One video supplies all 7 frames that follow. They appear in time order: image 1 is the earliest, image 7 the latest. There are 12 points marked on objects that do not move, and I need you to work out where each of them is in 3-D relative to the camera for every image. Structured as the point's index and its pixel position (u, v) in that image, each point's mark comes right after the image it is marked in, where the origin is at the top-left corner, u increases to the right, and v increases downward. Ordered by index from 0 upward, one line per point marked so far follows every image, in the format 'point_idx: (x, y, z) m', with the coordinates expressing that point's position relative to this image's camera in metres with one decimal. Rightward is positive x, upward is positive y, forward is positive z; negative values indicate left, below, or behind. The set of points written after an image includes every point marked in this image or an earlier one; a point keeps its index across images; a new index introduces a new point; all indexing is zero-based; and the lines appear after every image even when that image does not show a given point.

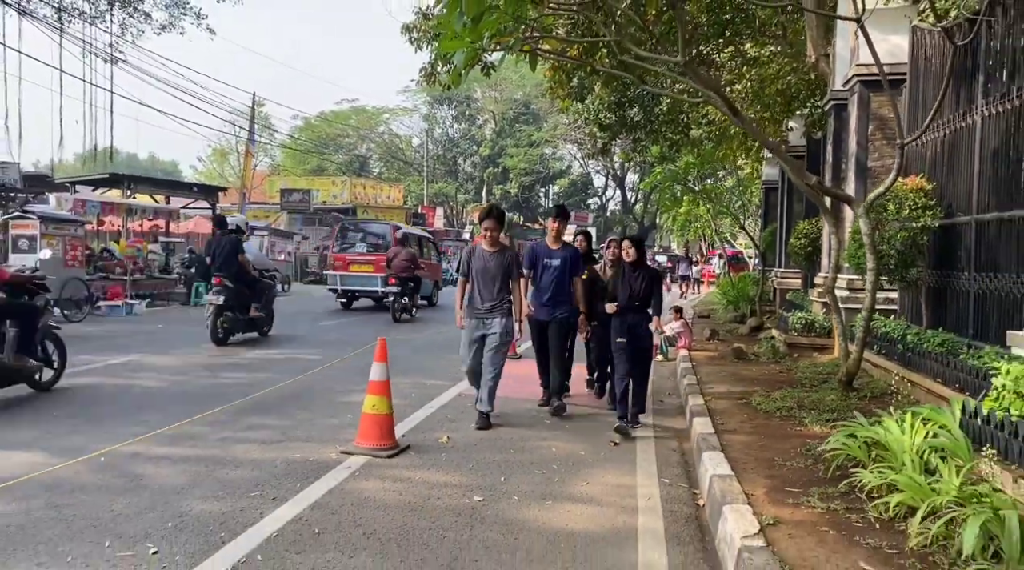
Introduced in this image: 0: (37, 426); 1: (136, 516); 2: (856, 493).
0: (-3.4, -1.0, +6.0) m
1: (-1.9, -1.1, +4.2) m
2: (+1.8, -1.1, +4.5) m
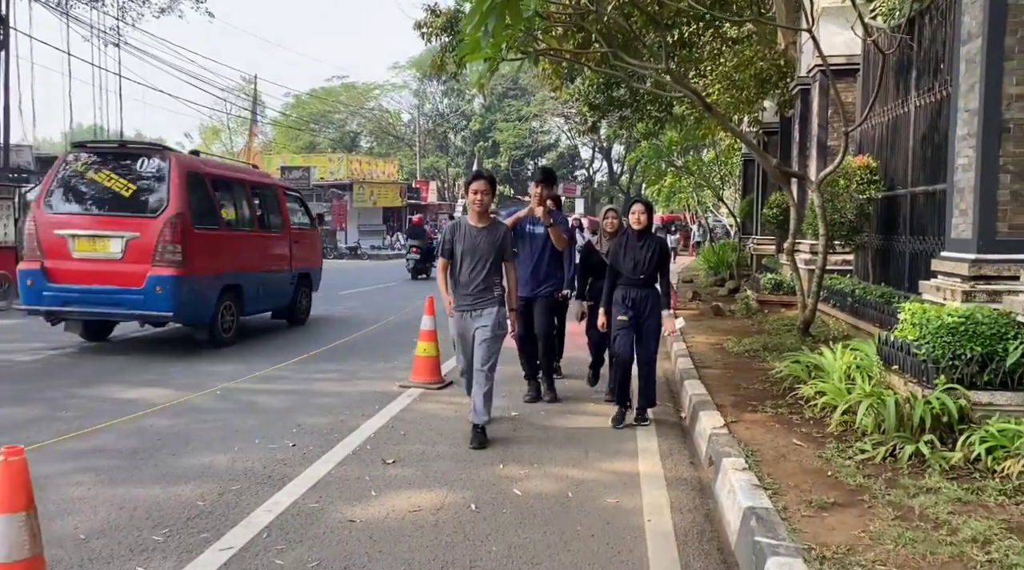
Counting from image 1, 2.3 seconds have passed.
0: (-3.2, -0.8, +7.4) m
1: (-1.6, -0.9, +5.7) m
2: (+2.0, -0.8, +6.0) m
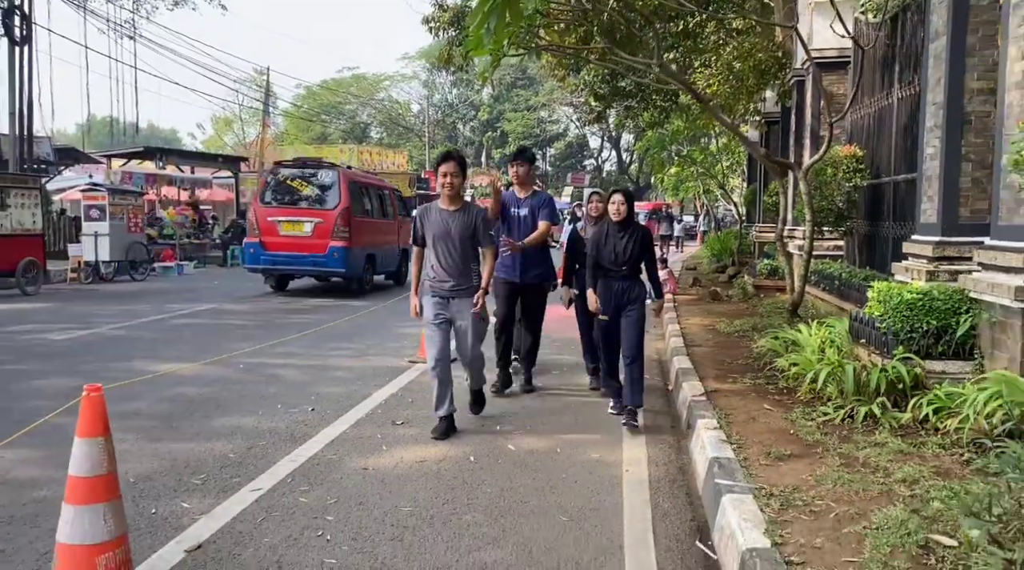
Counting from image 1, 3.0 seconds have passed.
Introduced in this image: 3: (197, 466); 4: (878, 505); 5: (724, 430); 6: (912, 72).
0: (-3.2, -0.6, +8.0) m
1: (-1.7, -0.8, +6.2) m
2: (+2.0, -0.7, +6.5) m
3: (-1.7, -1.0, +4.4) m
4: (+1.6, -1.0, +3.6) m
5: (+1.3, -0.9, +5.0) m
6: (+4.0, +2.2, +8.5) m
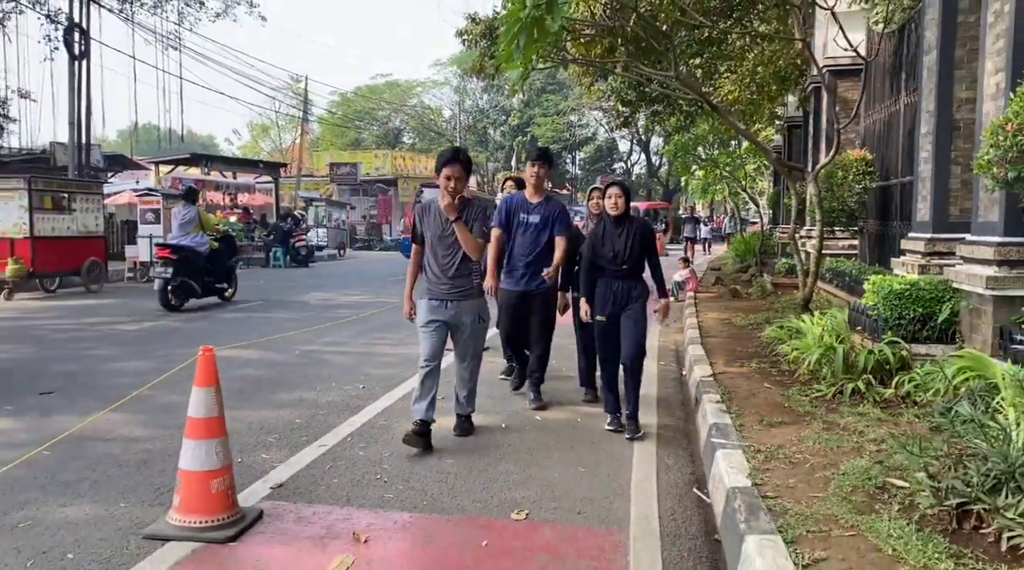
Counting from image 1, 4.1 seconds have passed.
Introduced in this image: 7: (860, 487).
0: (-2.9, -0.6, +8.8) m
1: (-1.4, -0.7, +7.0) m
2: (+2.3, -0.6, +7.1) m
3: (-1.5, -0.9, +5.2) m
4: (+1.7, -0.9, +4.3) m
5: (+1.4, -0.8, +5.7) m
6: (+4.3, +2.2, +9.1) m
7: (+1.6, -0.9, +3.9) m
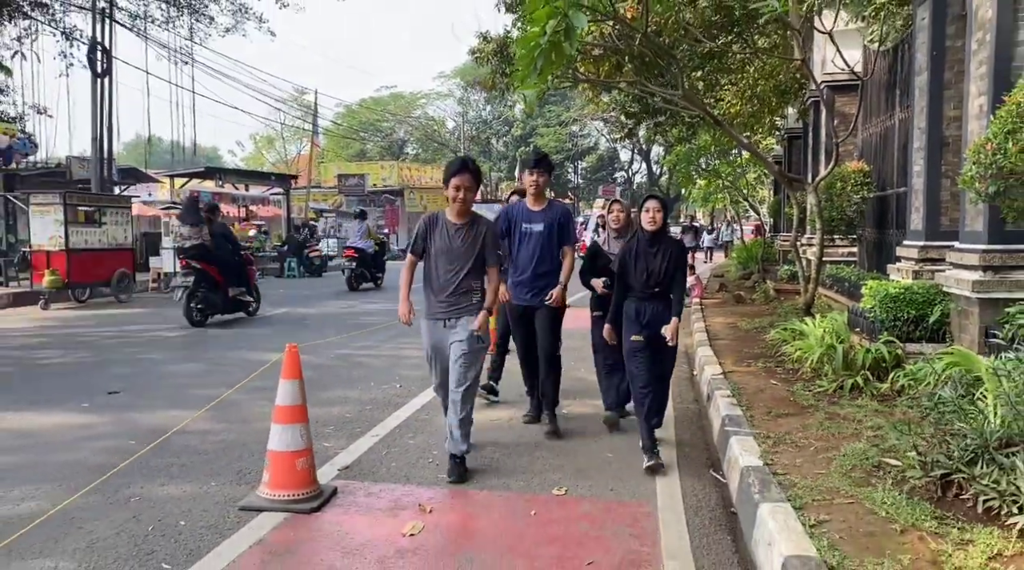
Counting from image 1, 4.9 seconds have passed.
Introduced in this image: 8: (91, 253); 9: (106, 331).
0: (-2.7, -0.7, +9.4) m
1: (-1.2, -0.8, +7.5) m
2: (+2.5, -0.7, +7.7) m
3: (-1.3, -0.9, +5.8) m
4: (+1.9, -0.9, +4.8) m
5: (+1.7, -0.8, +6.2) m
6: (+4.5, +2.2, +9.6) m
7: (+1.8, -0.9, +4.4) m
8: (-6.7, +0.5, +13.4) m
9: (-4.9, -0.6, +10.2) m
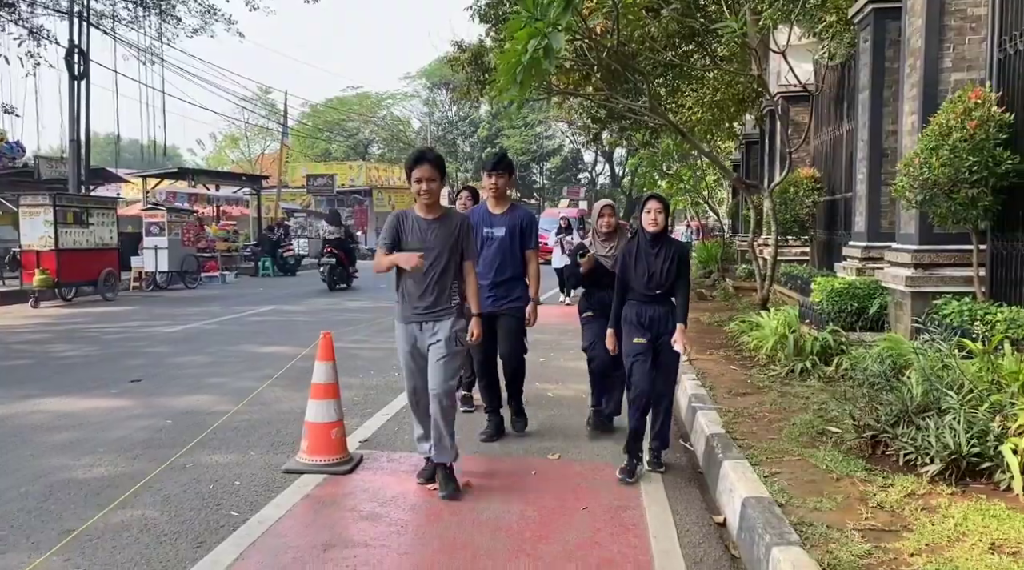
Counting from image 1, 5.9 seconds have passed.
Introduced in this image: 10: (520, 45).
0: (-2.9, -0.6, +10.0) m
1: (-1.4, -0.8, +8.2) m
2: (+2.3, -0.6, +8.5) m
3: (-1.3, -0.9, +6.4) m
4: (+1.9, -0.9, +5.6) m
5: (+1.6, -0.8, +7.0) m
6: (+4.3, +2.2, +10.6) m
7: (+1.8, -0.9, +5.2) m
8: (-7.1, +0.5, +13.8) m
9: (-5.2, -0.5, +10.7) m
10: (+0.1, +1.9, +6.5) m
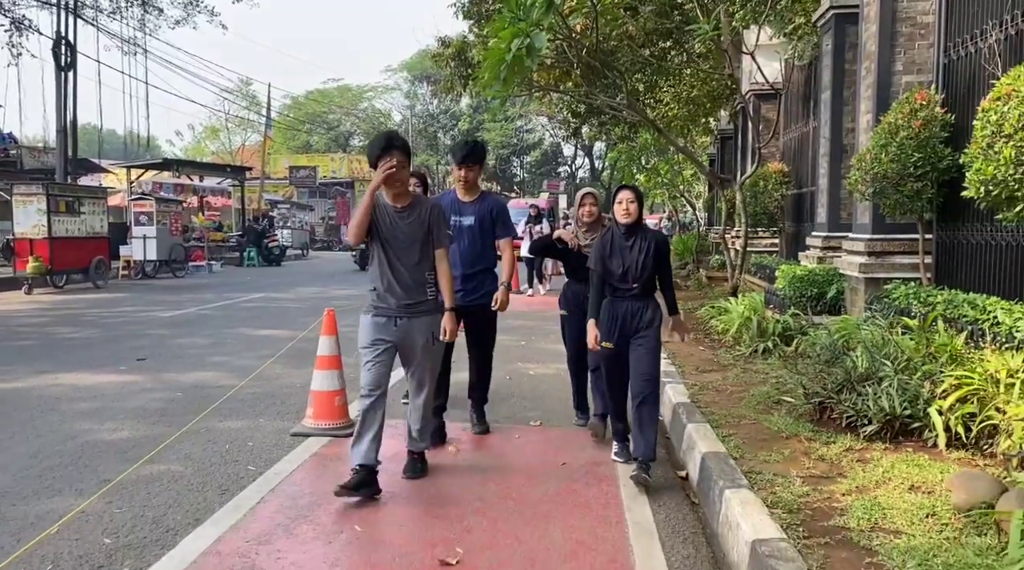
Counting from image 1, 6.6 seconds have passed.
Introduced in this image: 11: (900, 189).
0: (-3.1, -0.5, +10.4) m
1: (-1.5, -0.6, +8.7) m
2: (+2.1, -0.5, +9.1) m
3: (-1.5, -0.8, +6.9) m
4: (+1.8, -0.8, +6.2) m
5: (+1.4, -0.7, +7.5) m
6: (+4.1, +2.3, +11.1) m
7: (+1.7, -0.8, +5.8) m
8: (-7.5, +0.7, +14.2) m
9: (-5.4, -0.4, +11.1) m
10: (-0.1, +2.0, +7.0) m
11: (+3.1, +0.8, +6.7) m
